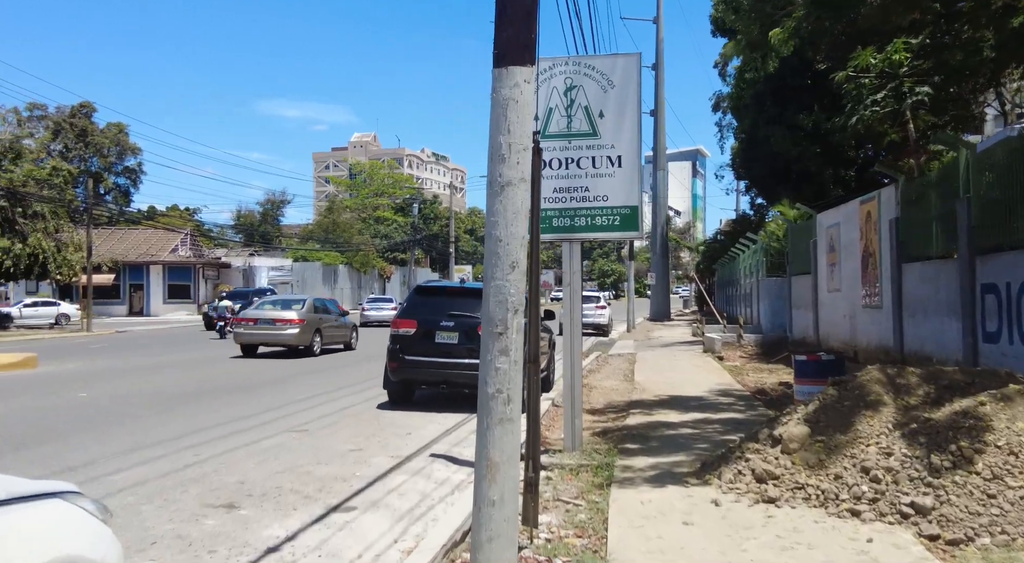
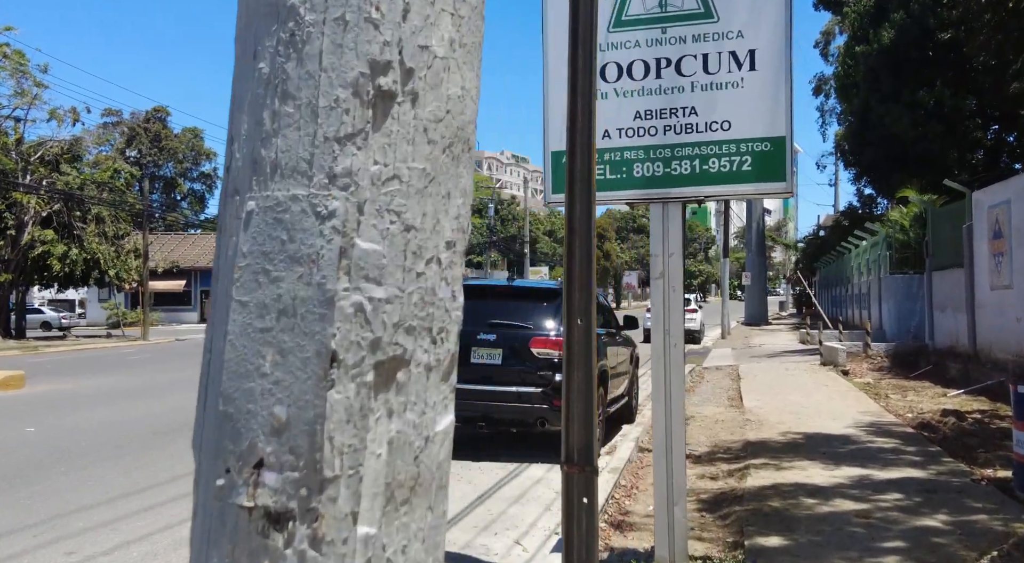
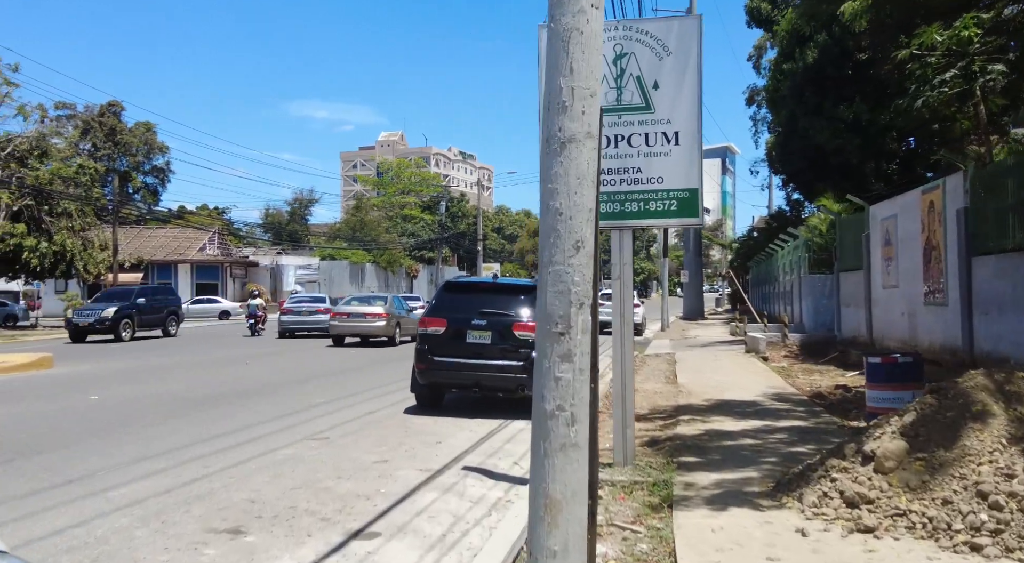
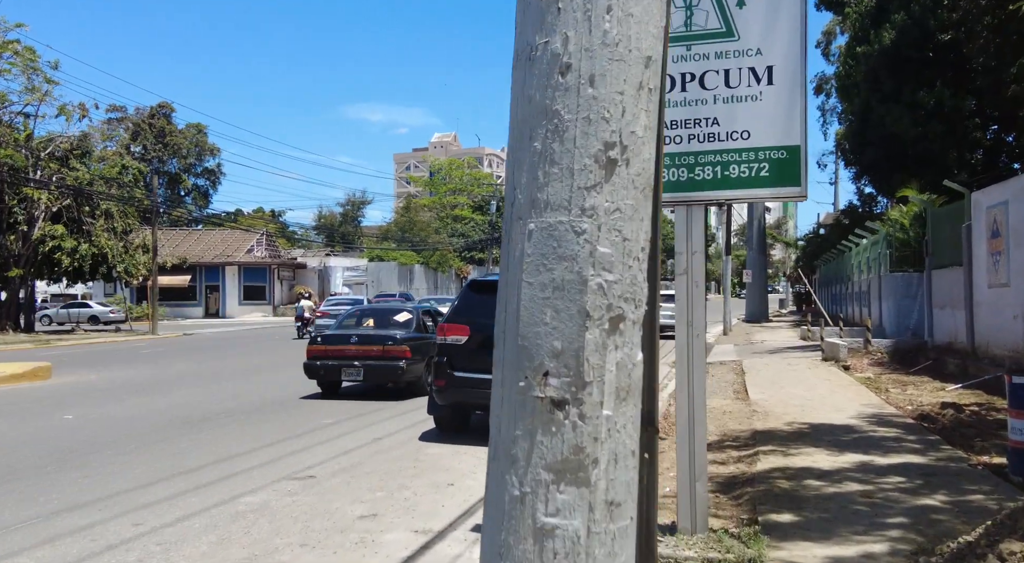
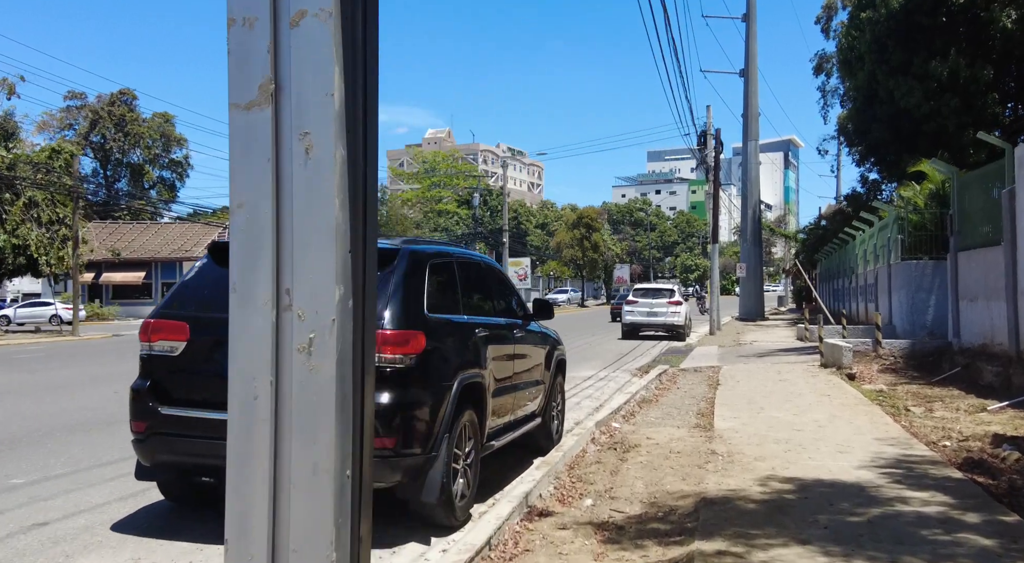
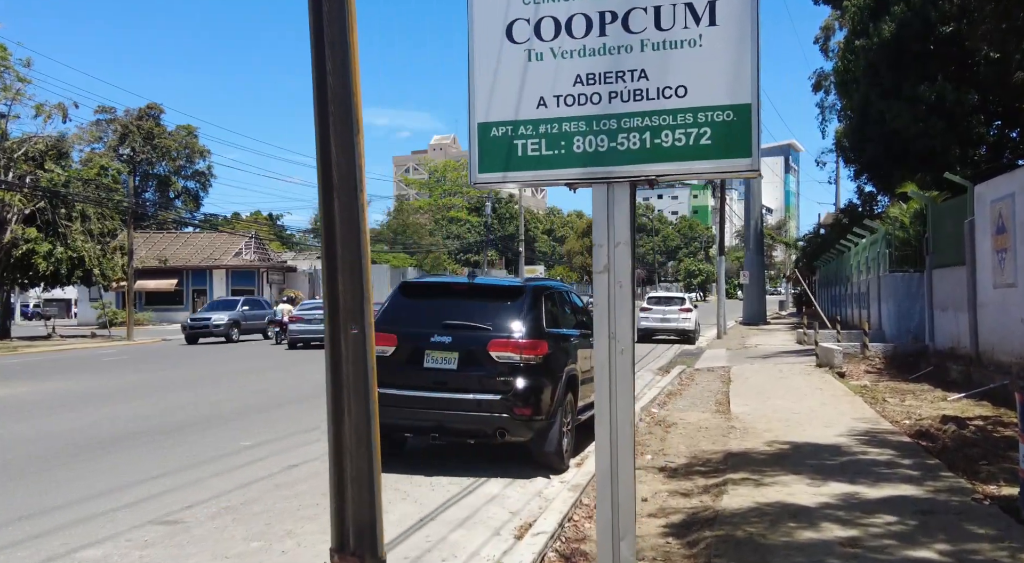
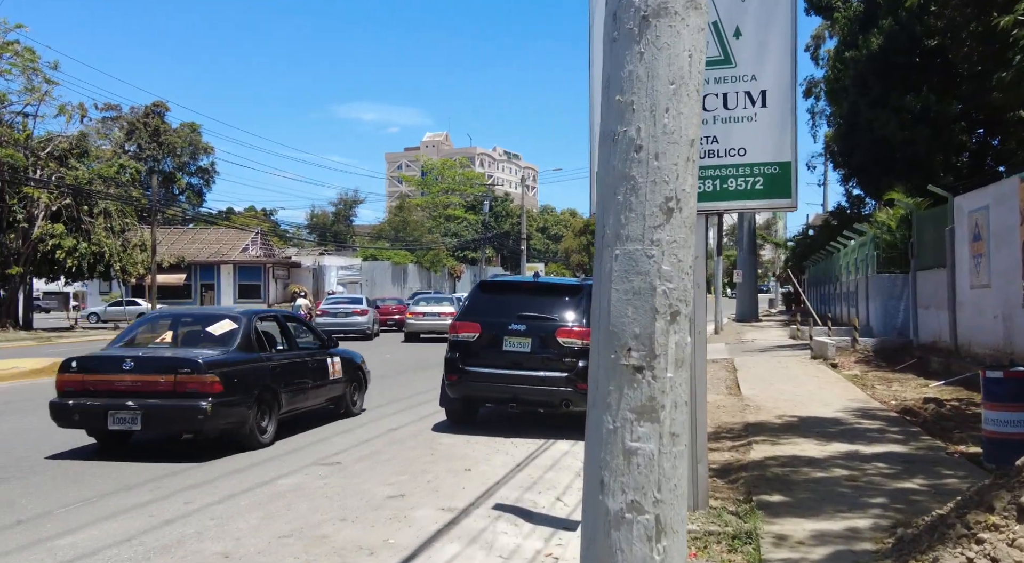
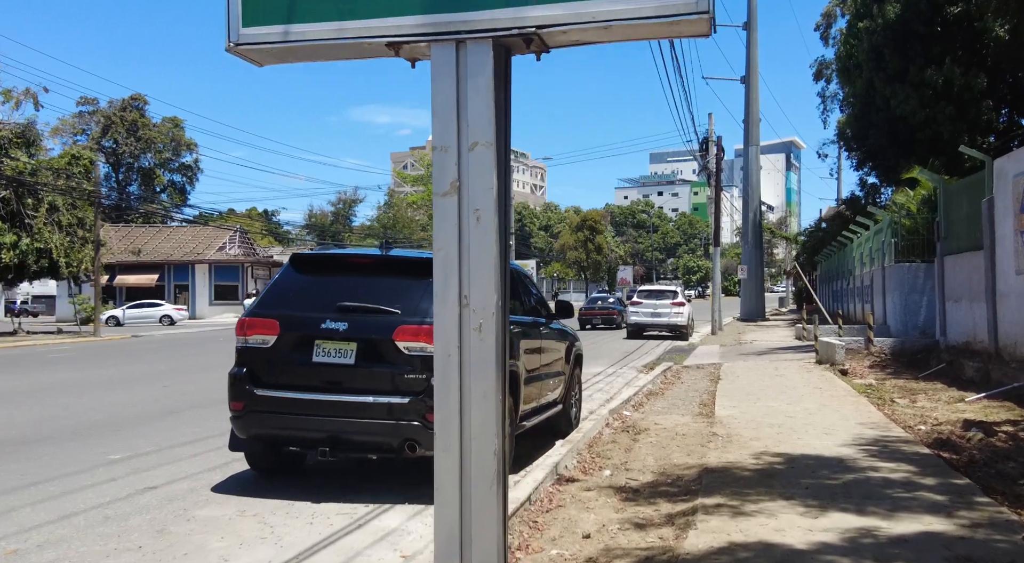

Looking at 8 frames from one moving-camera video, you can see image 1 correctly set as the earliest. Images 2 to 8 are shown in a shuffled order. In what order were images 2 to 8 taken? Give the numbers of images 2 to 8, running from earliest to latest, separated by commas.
3, 7, 4, 2, 6, 8, 5
